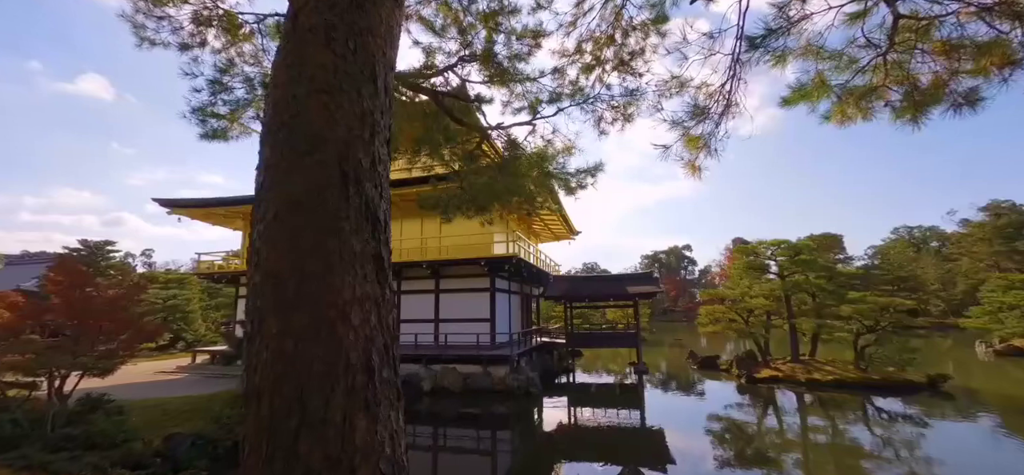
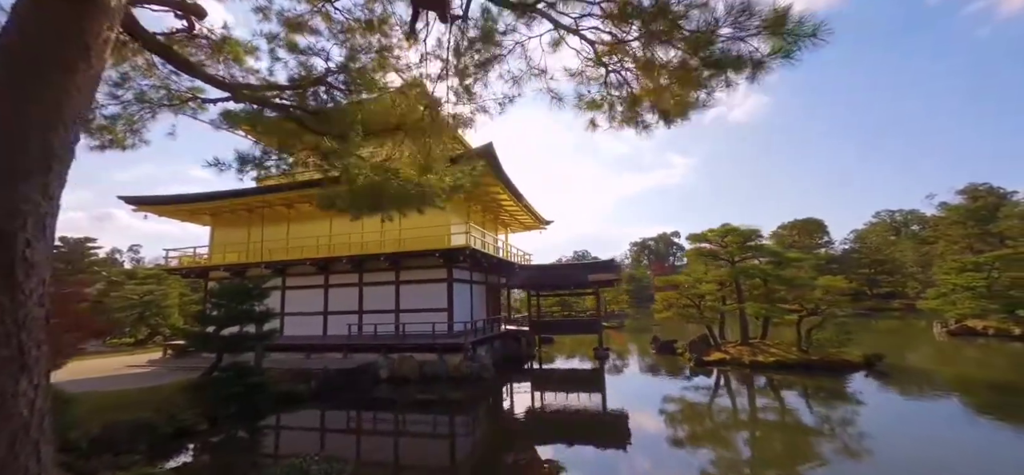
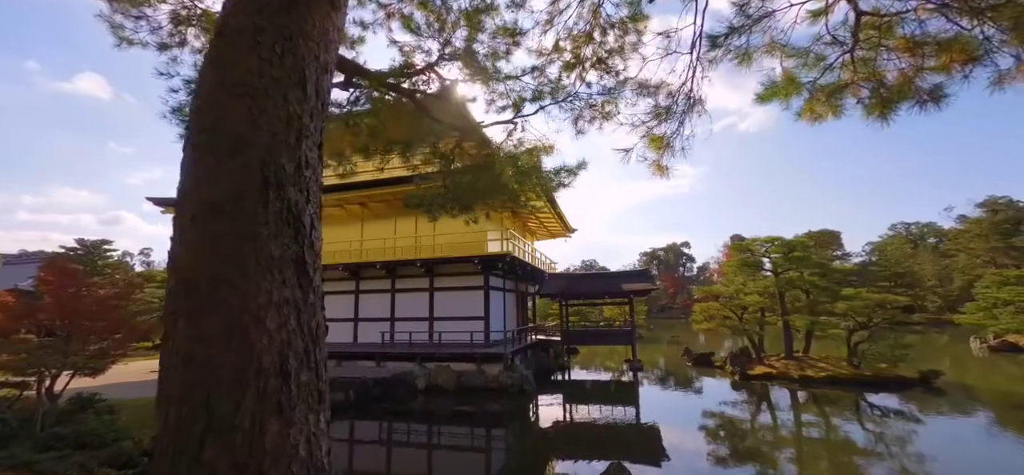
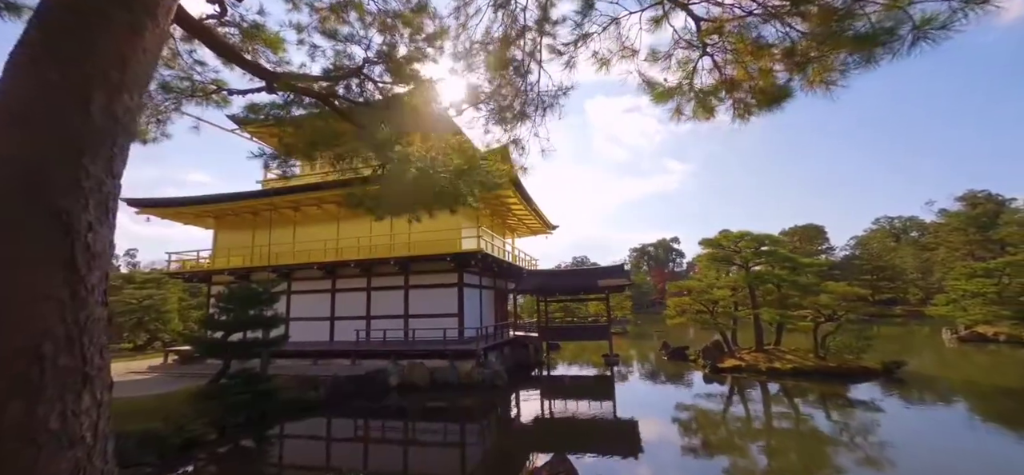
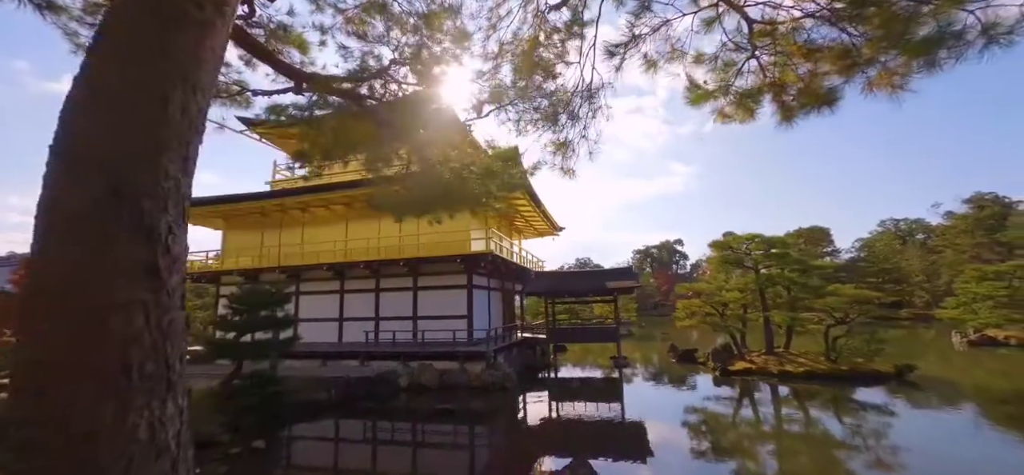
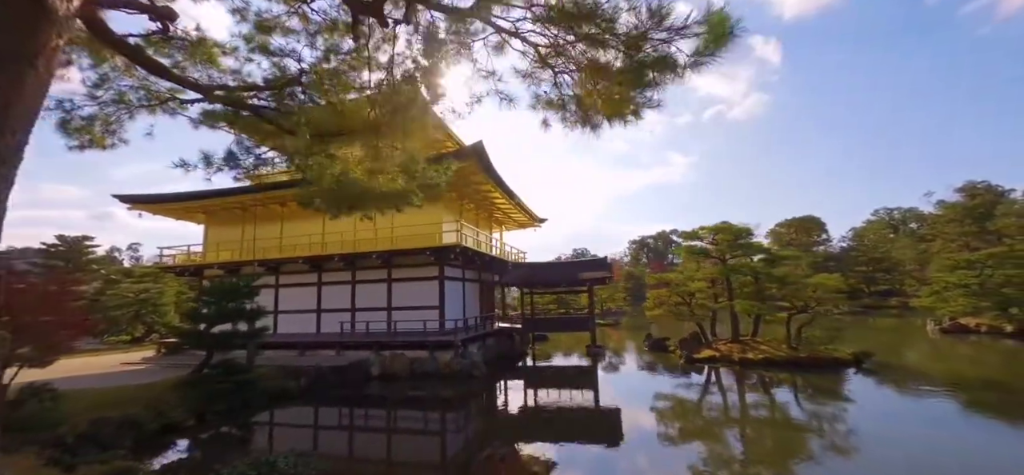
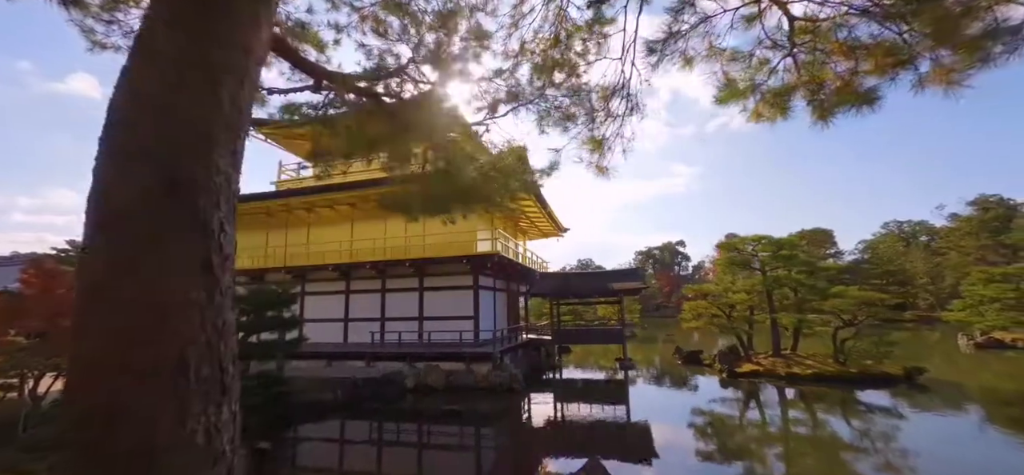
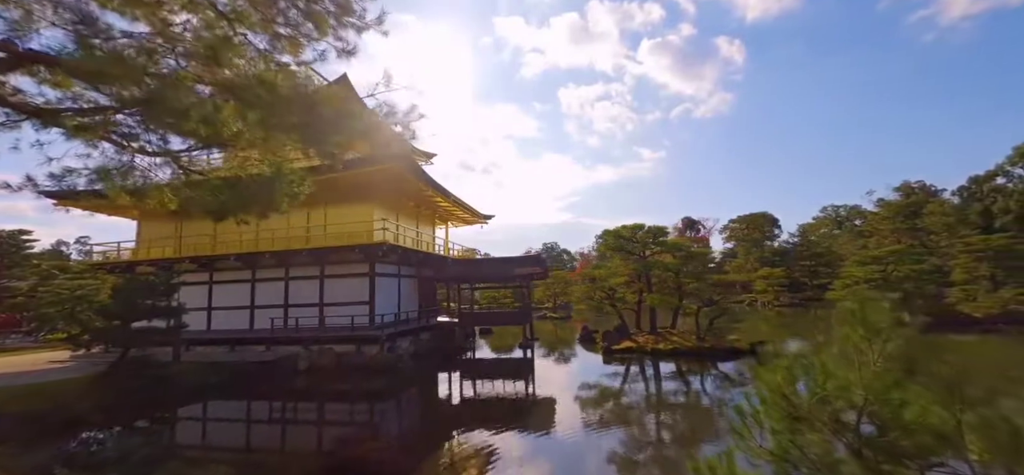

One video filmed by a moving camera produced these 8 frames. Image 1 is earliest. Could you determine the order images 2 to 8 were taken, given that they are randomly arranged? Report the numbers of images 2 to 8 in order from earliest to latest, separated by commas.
3, 7, 5, 4, 2, 6, 8
